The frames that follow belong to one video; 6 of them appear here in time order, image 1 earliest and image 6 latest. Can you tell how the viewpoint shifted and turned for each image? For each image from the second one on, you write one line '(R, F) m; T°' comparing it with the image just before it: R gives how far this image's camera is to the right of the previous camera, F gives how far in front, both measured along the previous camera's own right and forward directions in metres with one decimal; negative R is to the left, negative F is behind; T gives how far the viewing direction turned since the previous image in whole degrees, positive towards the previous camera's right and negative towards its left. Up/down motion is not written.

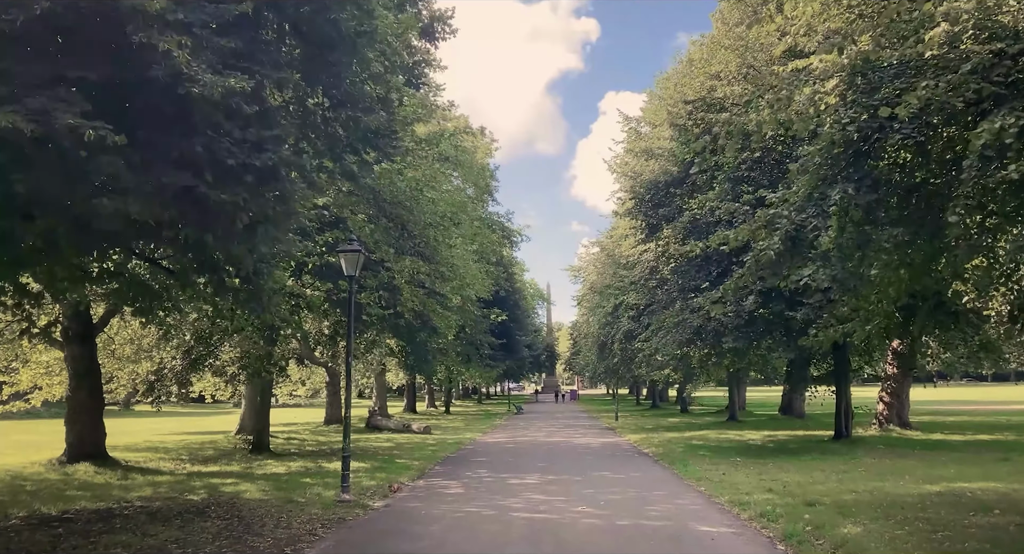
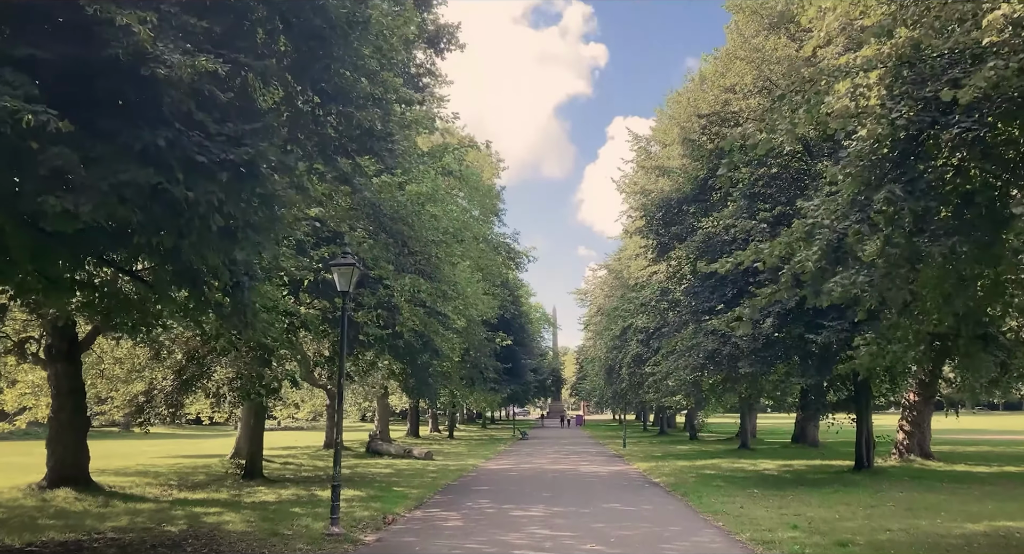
(0.0, +0.8) m; 0°
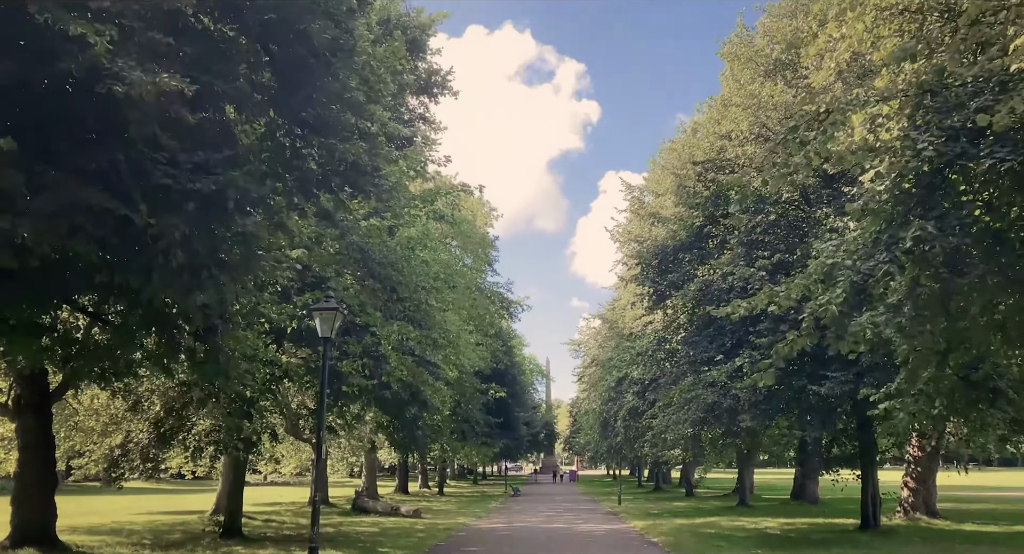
(0.0, +0.5) m; +1°
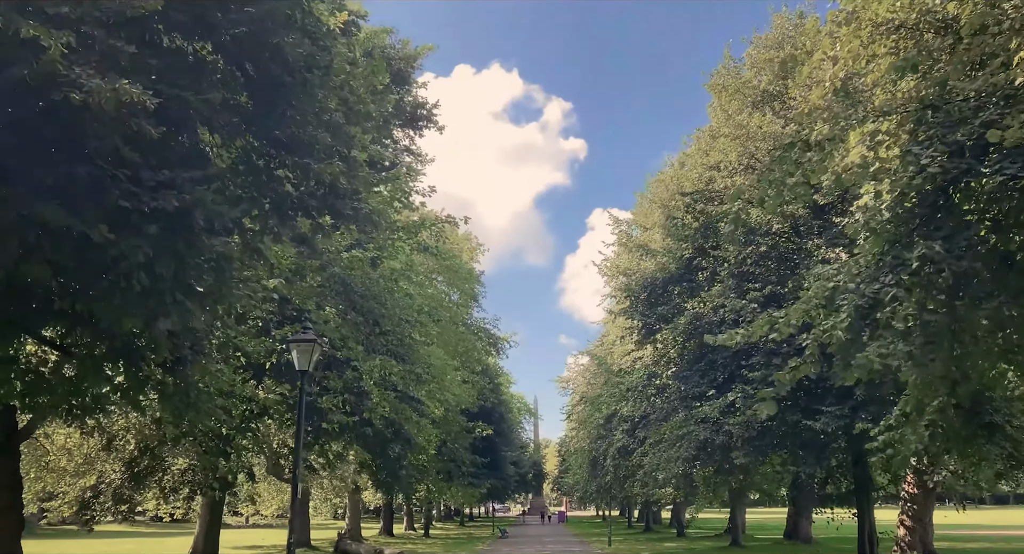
(0.0, +0.4) m; +1°
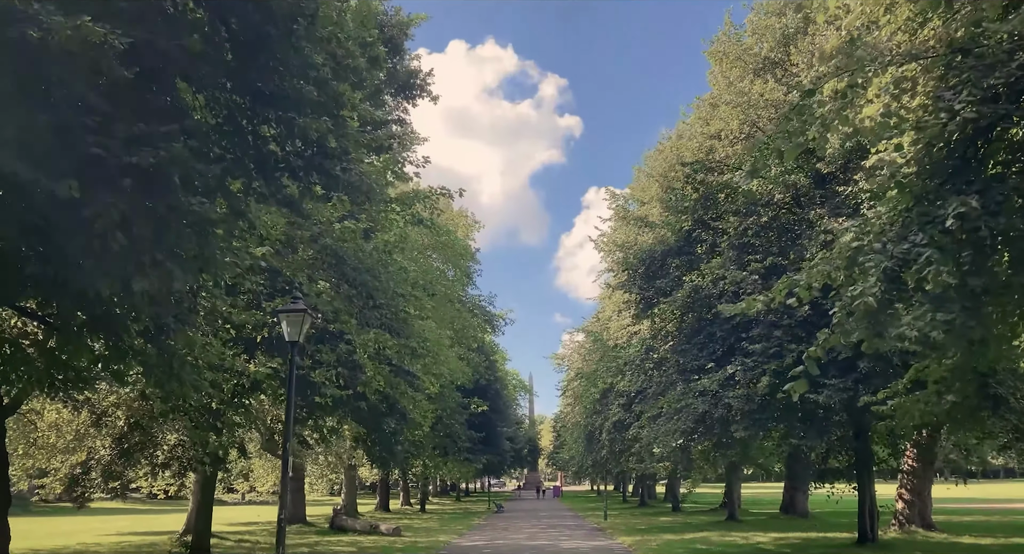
(0.0, +0.3) m; 0°
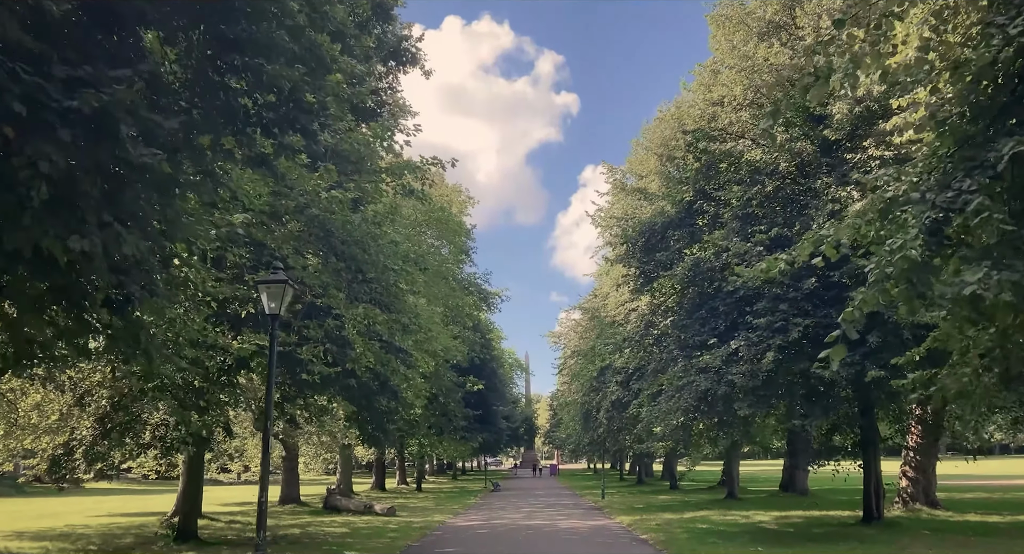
(0.0, +0.6) m; 0°
